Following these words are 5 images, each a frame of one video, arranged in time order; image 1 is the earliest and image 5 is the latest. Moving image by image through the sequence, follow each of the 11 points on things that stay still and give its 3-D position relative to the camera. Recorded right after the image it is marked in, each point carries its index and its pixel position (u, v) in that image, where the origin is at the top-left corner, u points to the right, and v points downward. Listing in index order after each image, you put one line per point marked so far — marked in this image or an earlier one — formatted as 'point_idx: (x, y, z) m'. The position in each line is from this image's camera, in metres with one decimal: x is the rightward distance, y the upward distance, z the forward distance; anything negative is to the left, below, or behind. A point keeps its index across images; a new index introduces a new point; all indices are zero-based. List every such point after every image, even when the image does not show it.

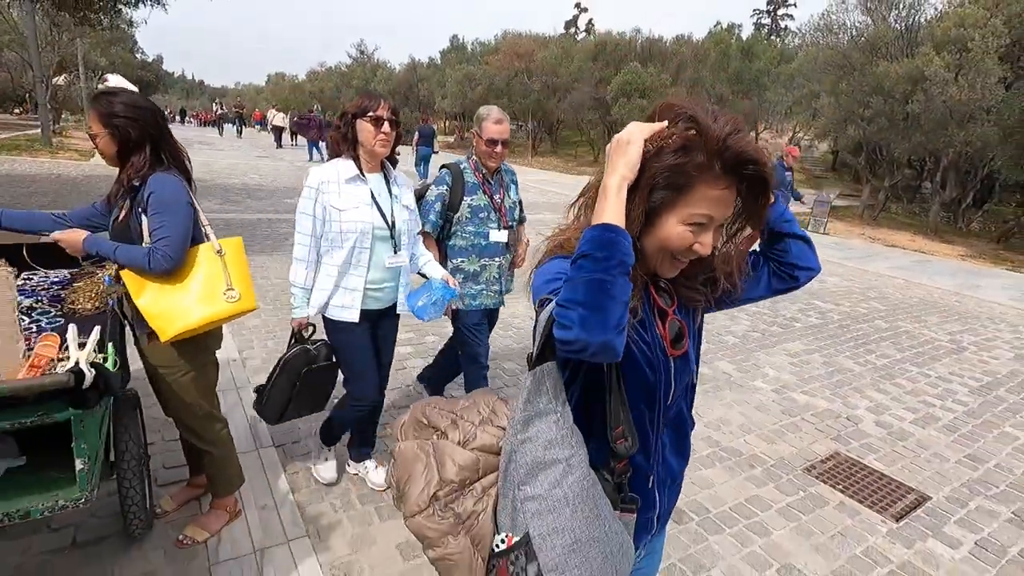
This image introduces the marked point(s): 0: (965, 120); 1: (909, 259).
0: (+12.5, +4.6, +14.7) m
1: (+9.5, +0.7, +13.0) m
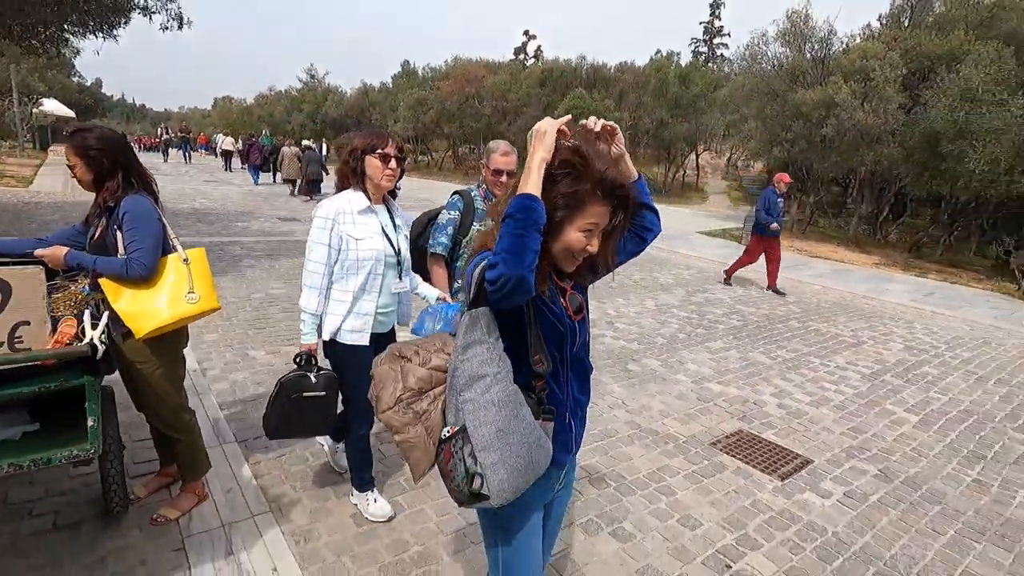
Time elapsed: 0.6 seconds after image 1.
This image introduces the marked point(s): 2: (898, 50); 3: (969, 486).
0: (+11.0, +4.4, +16.3) m
1: (+8.3, +0.6, +14.2) m
2: (+11.8, +7.2, +16.3) m
3: (+3.4, -1.5, +4.0) m
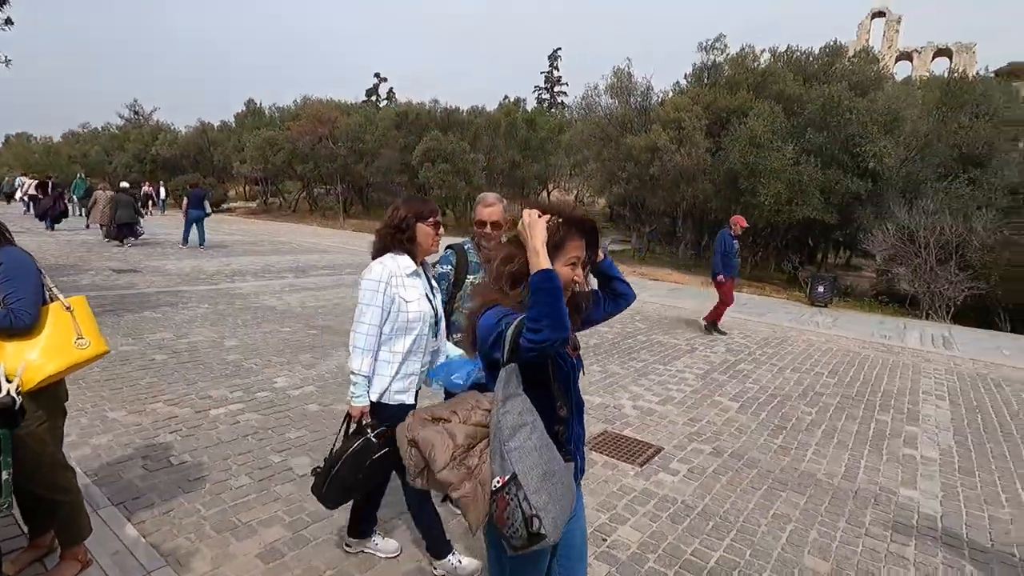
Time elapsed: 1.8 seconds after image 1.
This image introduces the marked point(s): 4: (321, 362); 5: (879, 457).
0: (+6.4, +3.9, +19.2) m
1: (+4.6, 0.0, +16.2) m
2: (+6.9, +6.7, +19.6) m
3: (+2.5, -1.5, +5.0) m
4: (-2.3, -0.9, +6.5) m
5: (+3.5, -1.6, +5.1) m
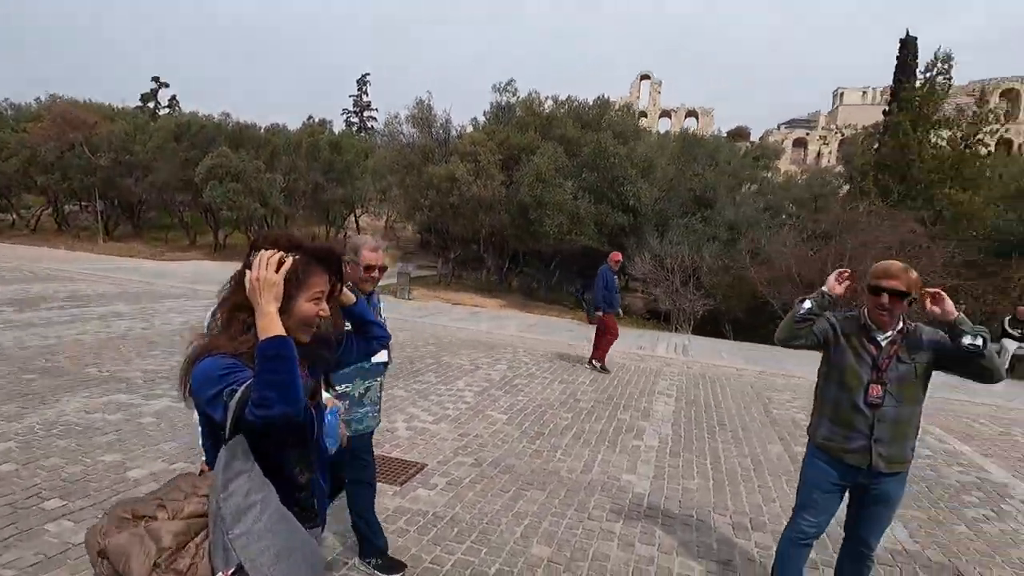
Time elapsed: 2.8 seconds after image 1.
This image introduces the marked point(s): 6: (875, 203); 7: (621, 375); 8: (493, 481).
0: (-0.9, +3.0, +20.4) m
1: (-1.5, -0.7, +16.9) m
2: (-0.7, +5.8, +21.1) m
3: (+0.2, -1.7, +5.6) m
4: (-4.8, -1.2, +5.4) m
5: (+1.1, -1.8, +5.9) m
6: (+12.4, +2.9, +18.4) m
7: (+2.0, -1.6, +9.7) m
8: (-0.2, -1.7, +4.9) m
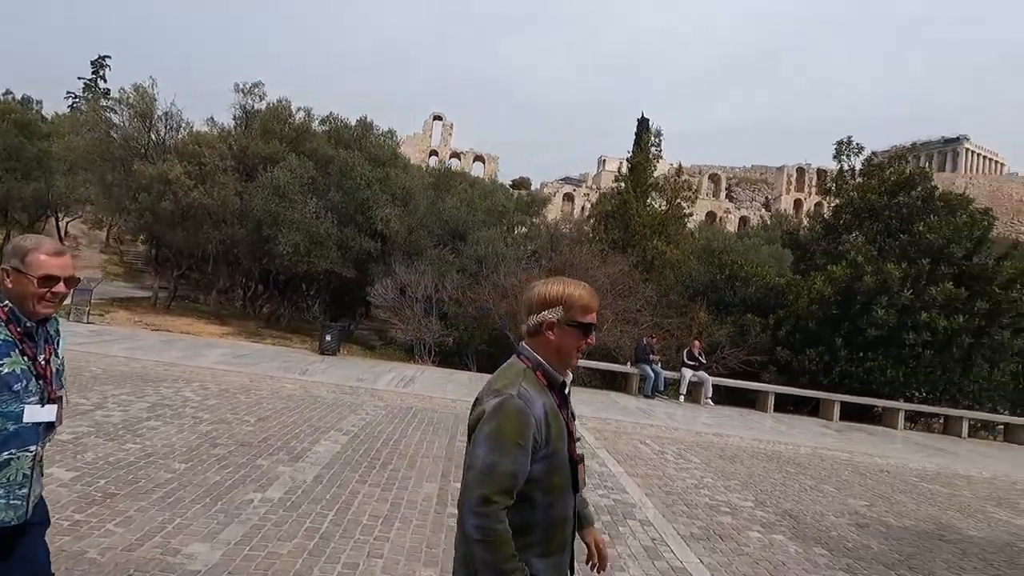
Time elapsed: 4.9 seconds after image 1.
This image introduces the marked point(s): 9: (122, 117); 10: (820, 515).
0: (-9.8, +2.2, +17.6) m
1: (-9.1, -1.3, +13.9) m
2: (-9.7, +4.9, +18.5) m
3: (-3.3, -1.8, +3.9) m
4: (-7.9, -1.0, +2.0) m
5: (-2.6, -1.9, +4.6) m
6: (+3.4, +1.5, +20.6) m
7: (-3.2, -1.9, +8.5) m
8: (-3.4, -1.7, +3.1) m
9: (-13.6, +5.9, +18.8) m
10: (+3.9, -2.9, +6.8) m
